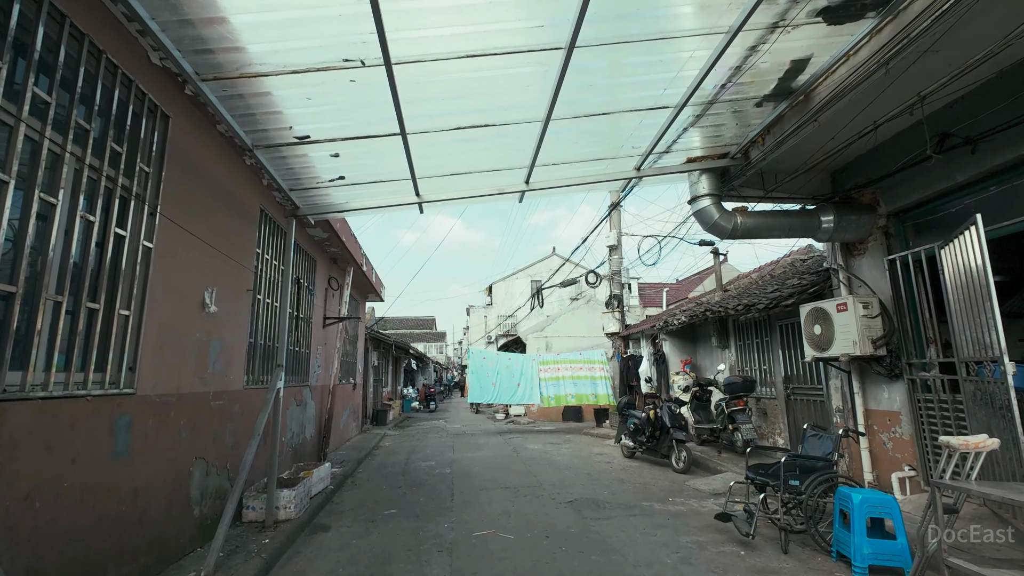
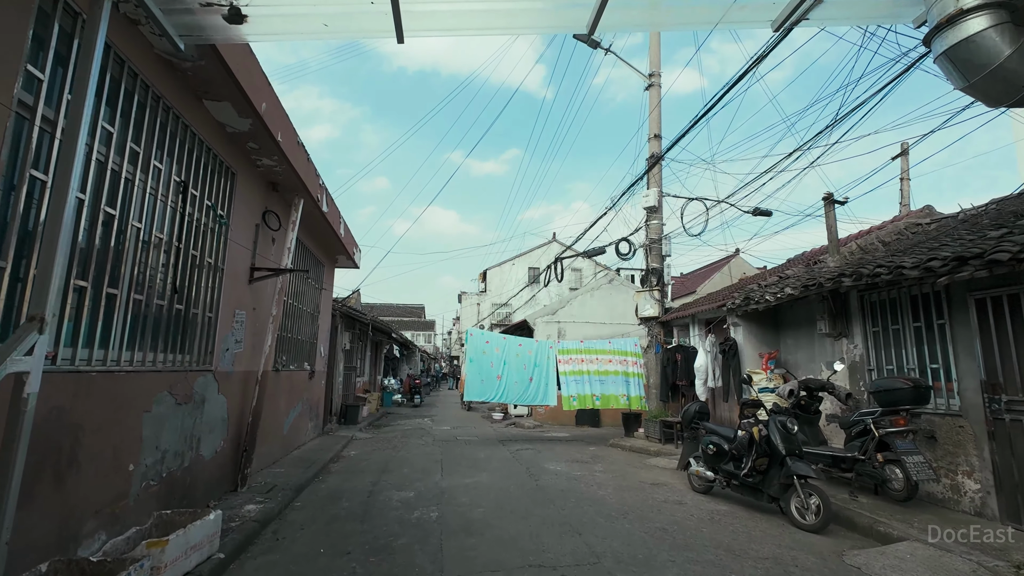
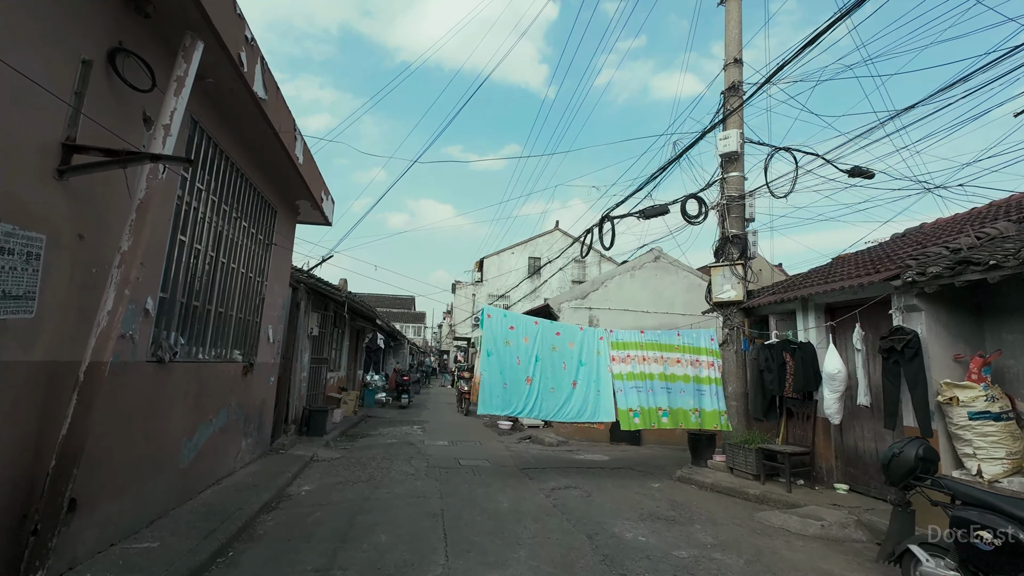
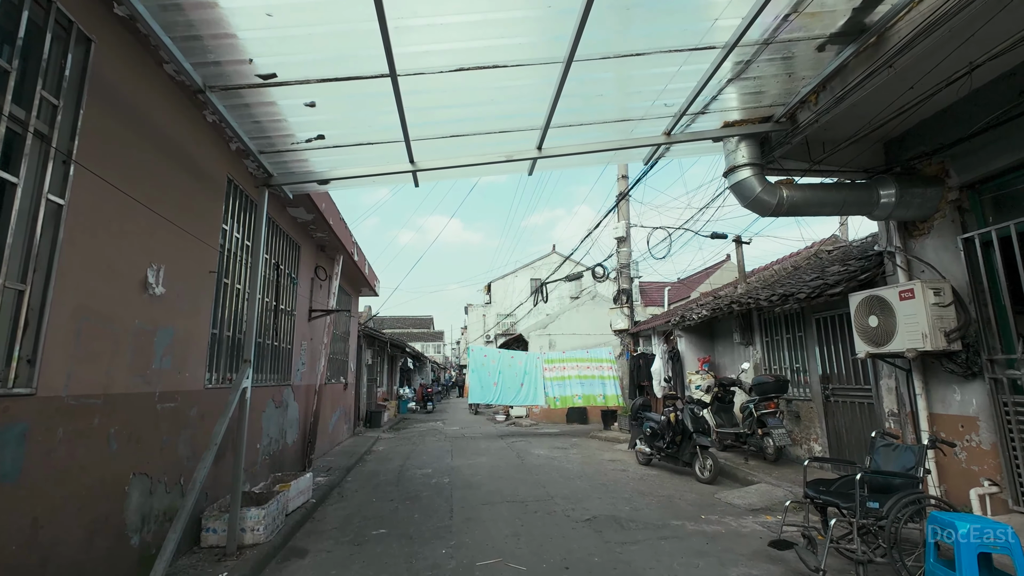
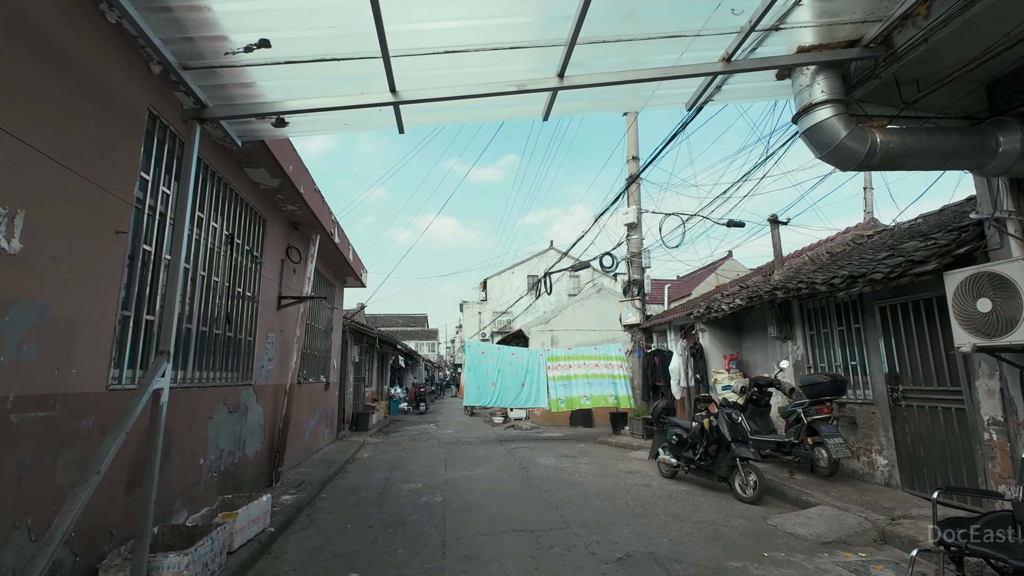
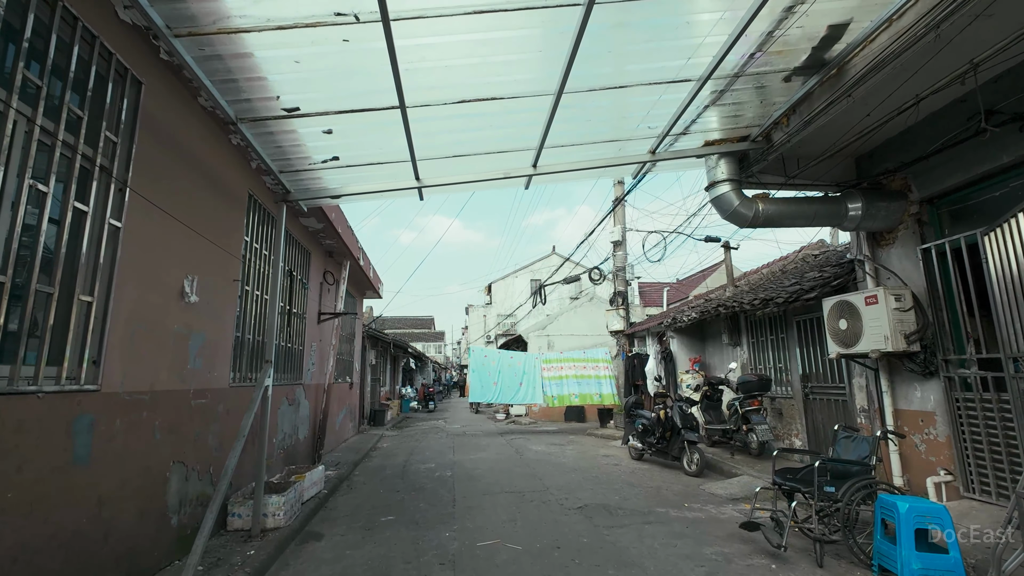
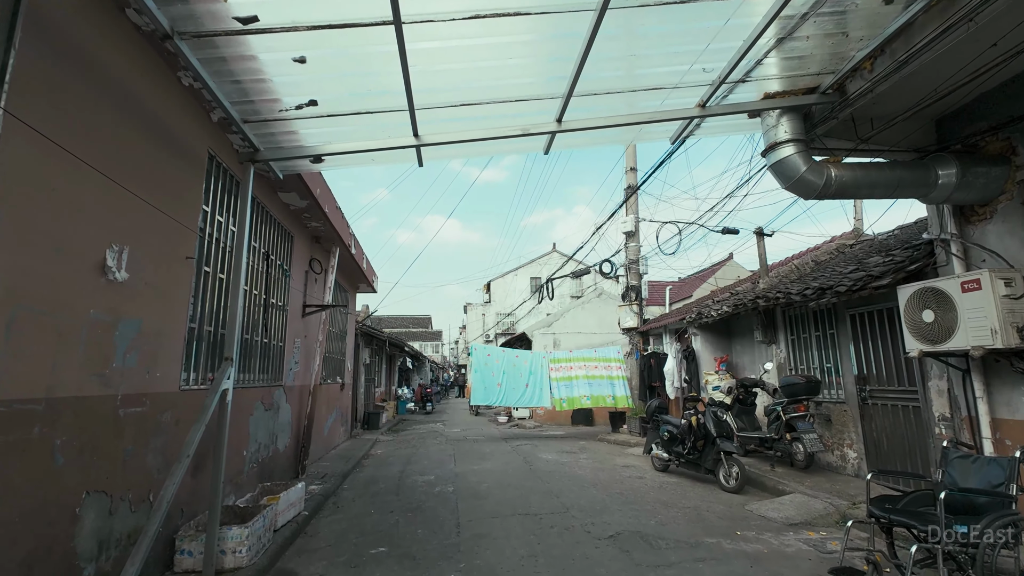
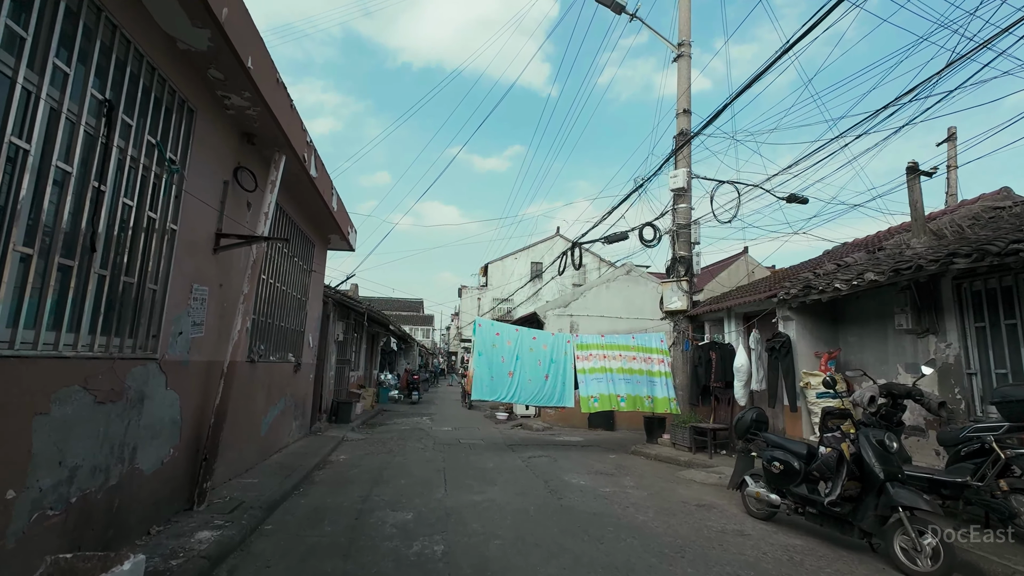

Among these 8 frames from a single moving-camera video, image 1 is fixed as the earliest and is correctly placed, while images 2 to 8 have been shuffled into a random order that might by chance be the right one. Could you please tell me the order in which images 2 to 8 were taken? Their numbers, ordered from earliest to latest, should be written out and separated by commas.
6, 4, 7, 5, 2, 8, 3
